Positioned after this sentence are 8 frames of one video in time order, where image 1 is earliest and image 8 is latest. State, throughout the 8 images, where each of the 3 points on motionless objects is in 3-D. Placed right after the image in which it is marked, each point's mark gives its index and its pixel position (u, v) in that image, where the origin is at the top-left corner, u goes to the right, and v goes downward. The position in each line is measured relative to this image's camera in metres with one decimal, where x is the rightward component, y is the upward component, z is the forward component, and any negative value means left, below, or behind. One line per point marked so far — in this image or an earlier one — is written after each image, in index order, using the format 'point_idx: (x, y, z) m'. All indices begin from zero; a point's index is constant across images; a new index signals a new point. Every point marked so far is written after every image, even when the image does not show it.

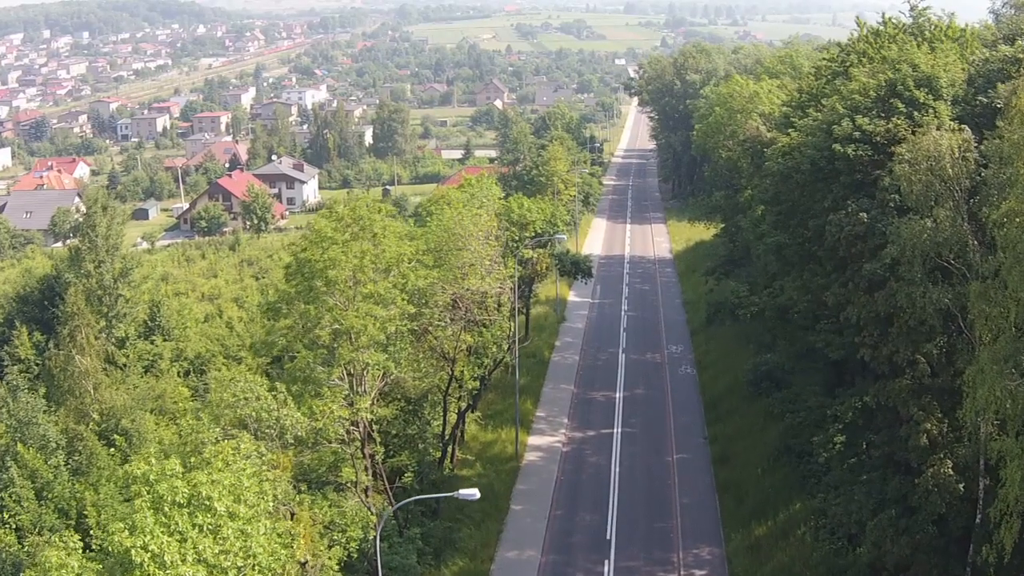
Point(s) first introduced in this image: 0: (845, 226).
0: (+5.2, +1.0, +14.3) m
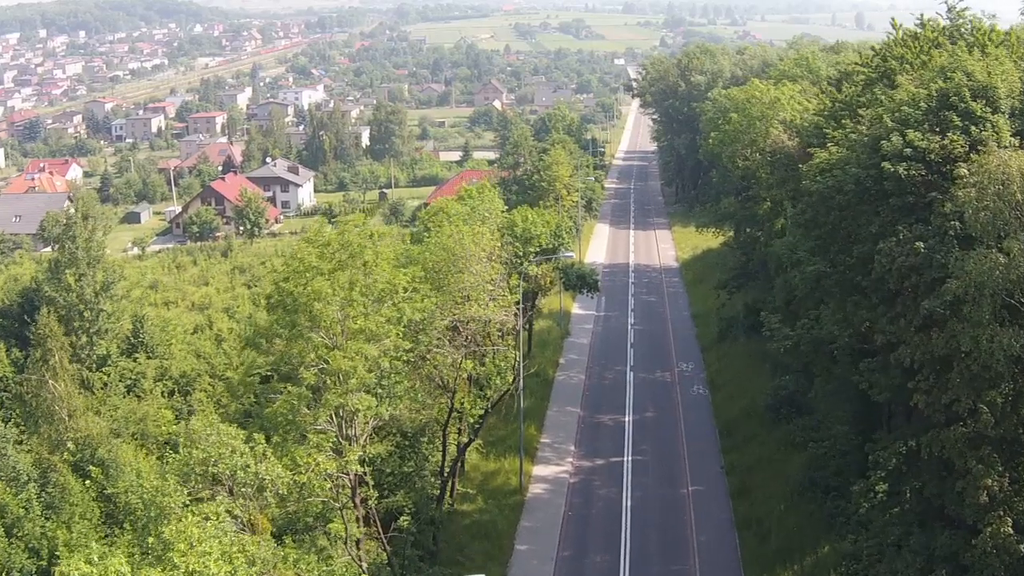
0: (+5.3, +0.4, +12.7) m
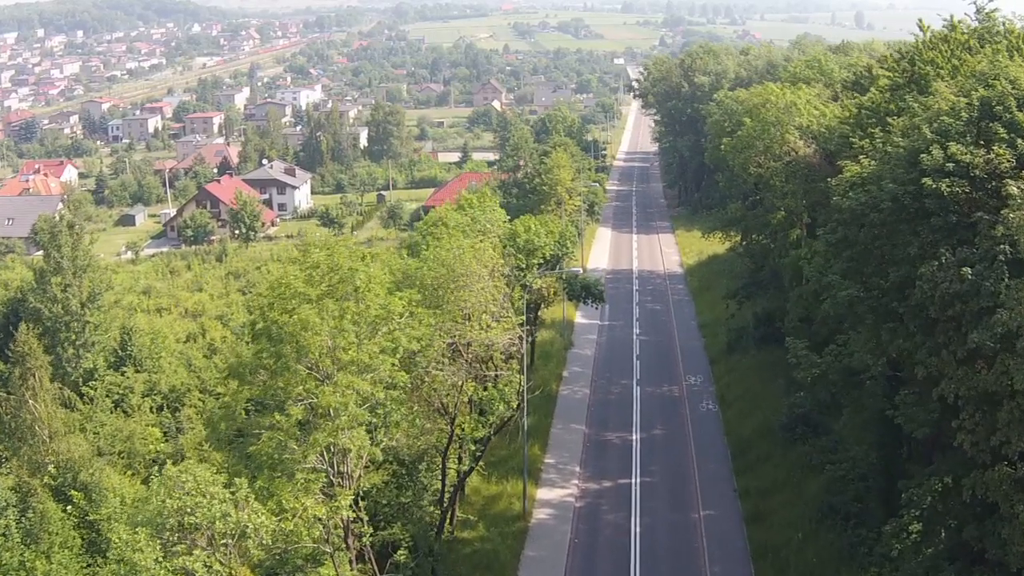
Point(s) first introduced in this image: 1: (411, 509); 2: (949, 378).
0: (+5.4, +0.1, +11.6) m
1: (-2.0, -4.3, +17.7) m
2: (+5.6, -1.2, +11.7) m
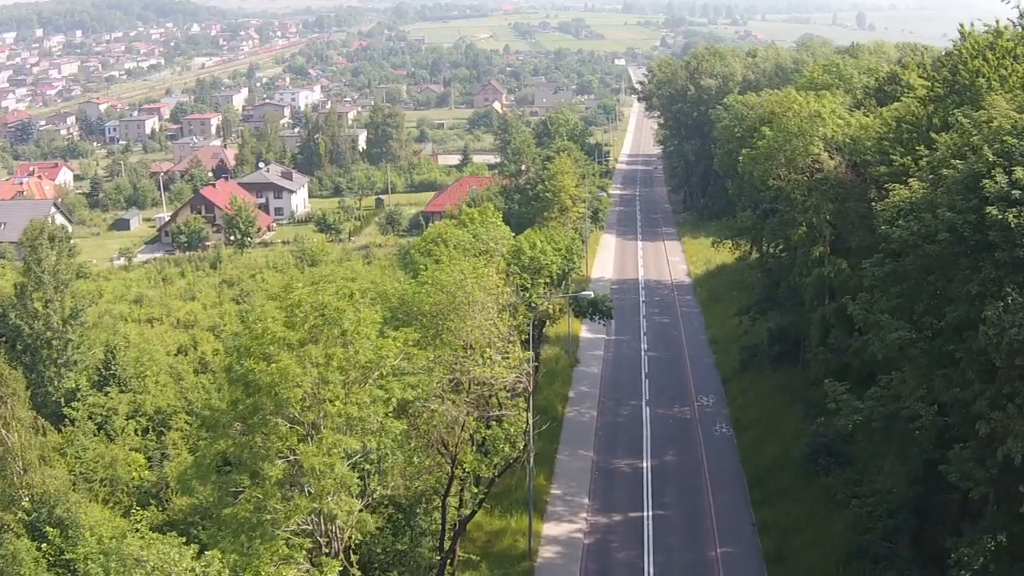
0: (+5.5, -0.4, +10.2) m
1: (-1.9, -4.8, +16.3) m
2: (+5.7, -1.7, +10.3) m
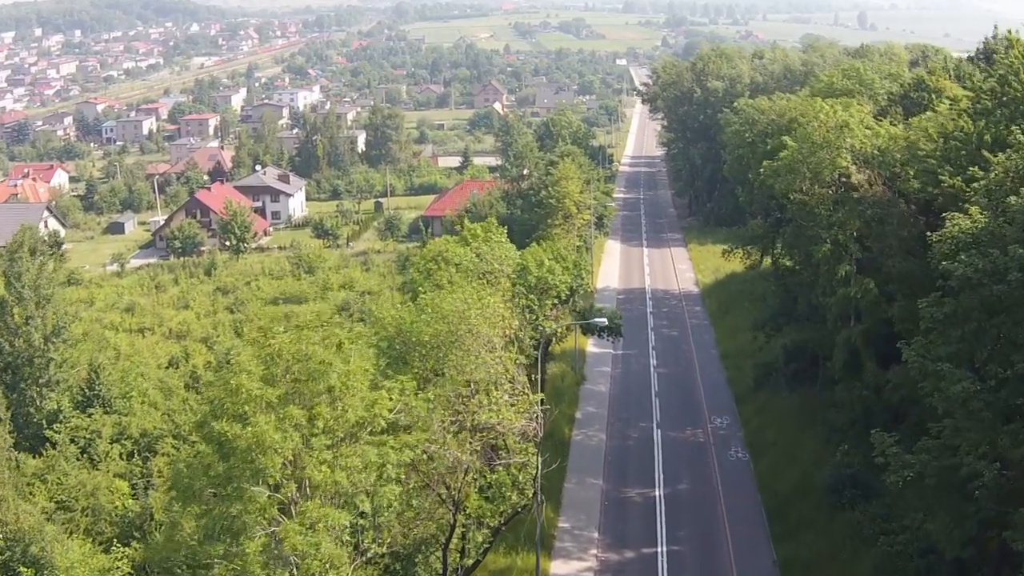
0: (+5.6, -0.9, +8.8) m
1: (-1.7, -5.3, +14.9) m
2: (+5.8, -2.1, +8.8) m
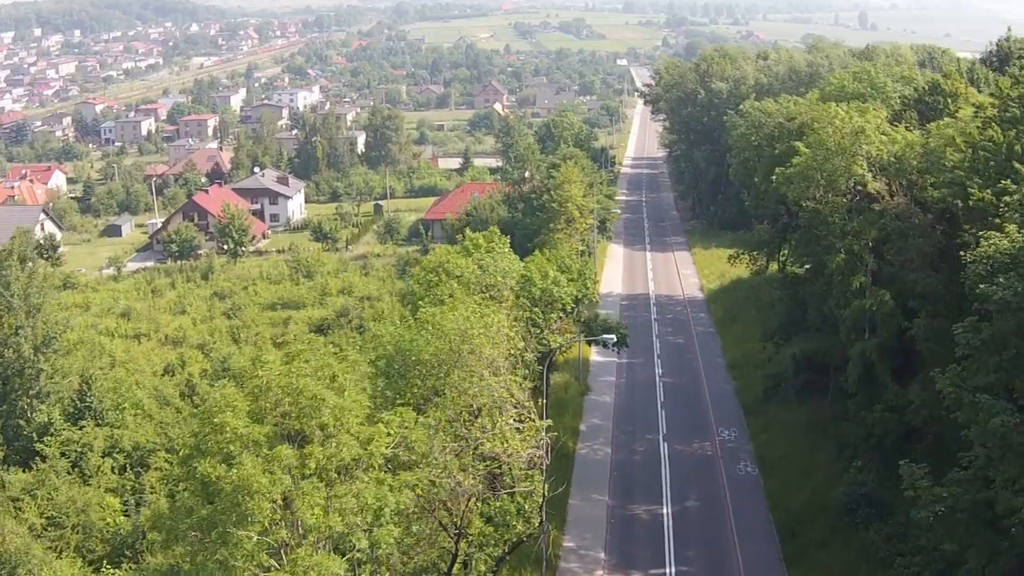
0: (+5.7, -1.2, +8.0) m
1: (-1.7, -5.5, +14.2) m
2: (+5.9, -2.4, +8.1) m
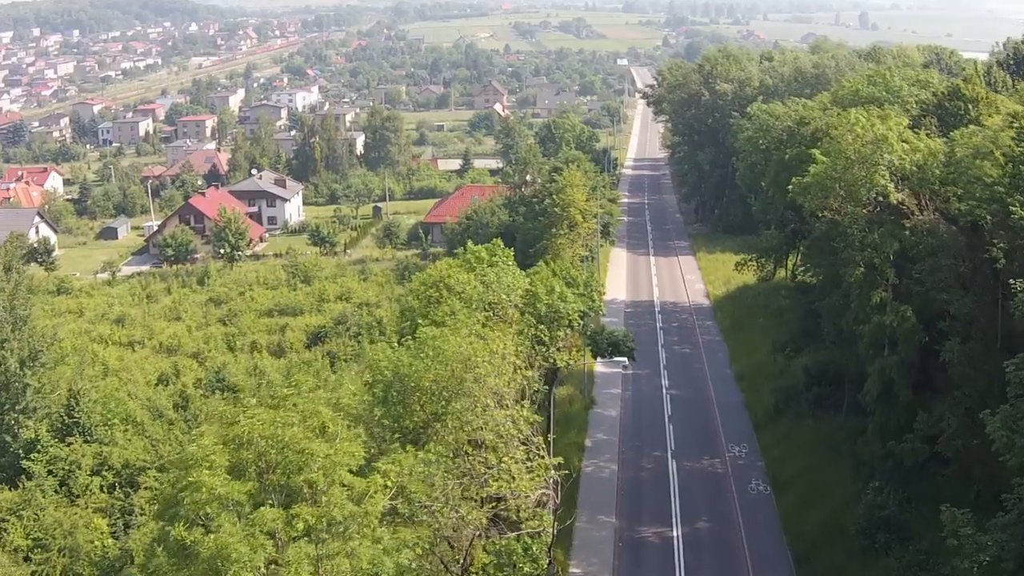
0: (+5.8, -1.5, +7.1) m
1: (-1.6, -5.8, +13.3) m
2: (+6.0, -2.7, +7.2) m
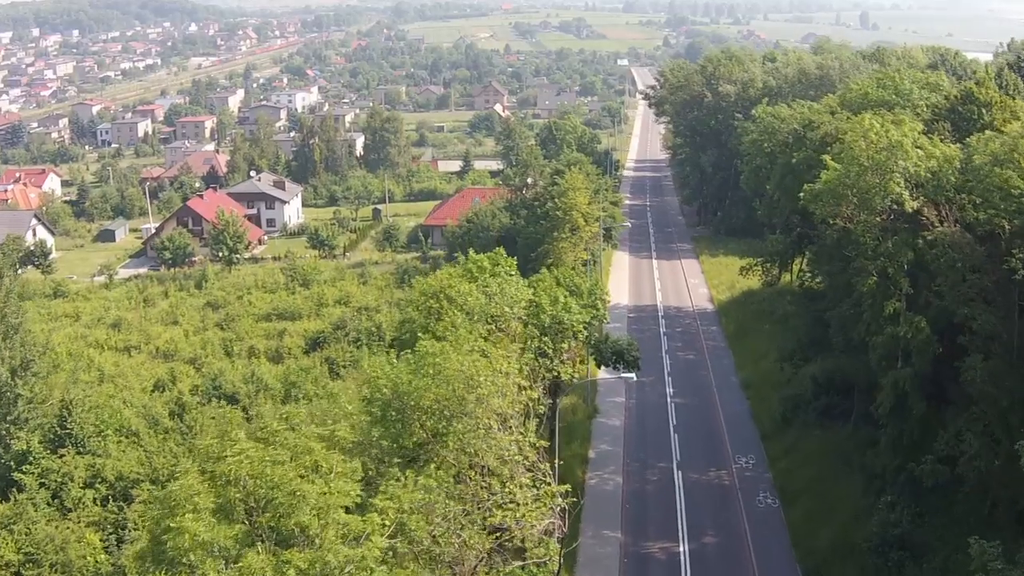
0: (+5.8, -1.7, +6.6) m
1: (-1.5, -6.1, +12.7) m
2: (+6.0, -2.9, +6.7) m
